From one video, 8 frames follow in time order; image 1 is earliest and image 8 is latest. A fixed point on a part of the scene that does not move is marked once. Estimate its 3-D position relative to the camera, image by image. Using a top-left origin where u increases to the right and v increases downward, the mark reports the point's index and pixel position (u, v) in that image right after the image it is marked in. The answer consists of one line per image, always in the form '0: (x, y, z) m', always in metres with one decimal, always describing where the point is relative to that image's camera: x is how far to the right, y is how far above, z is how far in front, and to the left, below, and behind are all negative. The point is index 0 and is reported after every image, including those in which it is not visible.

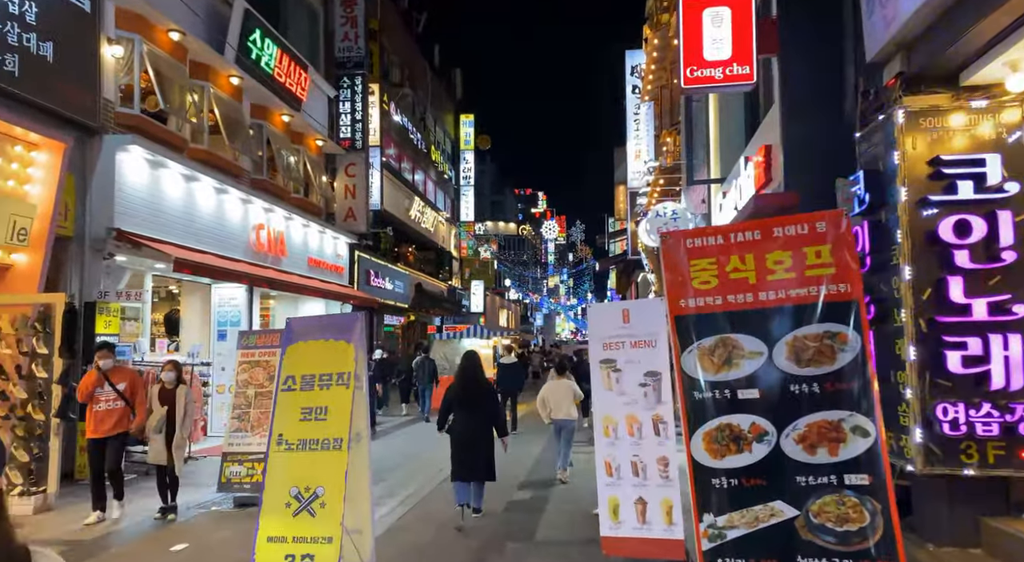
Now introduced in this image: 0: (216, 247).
0: (-5.3, +0.6, +14.9) m
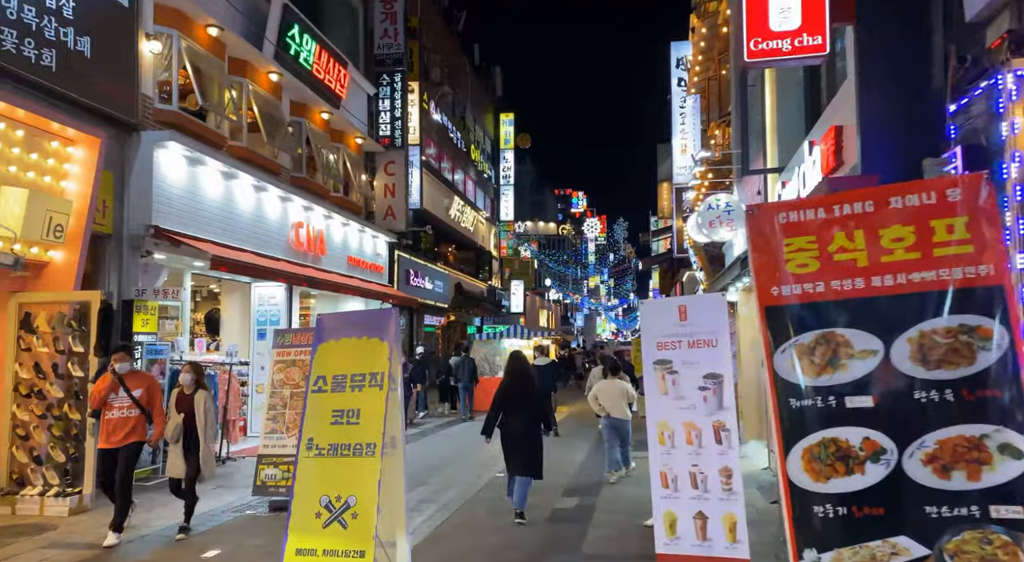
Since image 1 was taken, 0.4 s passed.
0: (-4.5, +0.6, +14.7) m
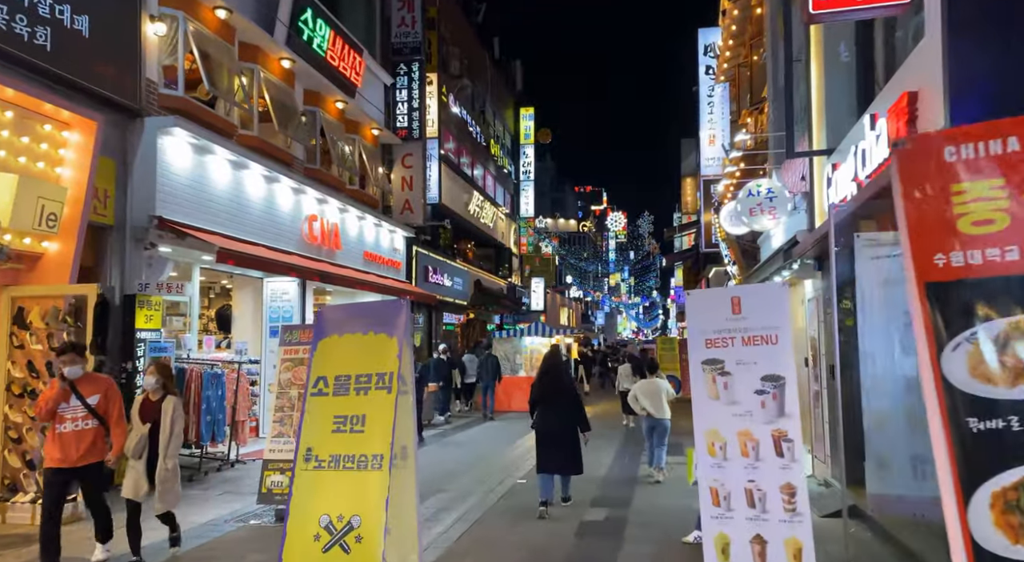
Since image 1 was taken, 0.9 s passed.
0: (-4.2, +0.7, +14.1) m
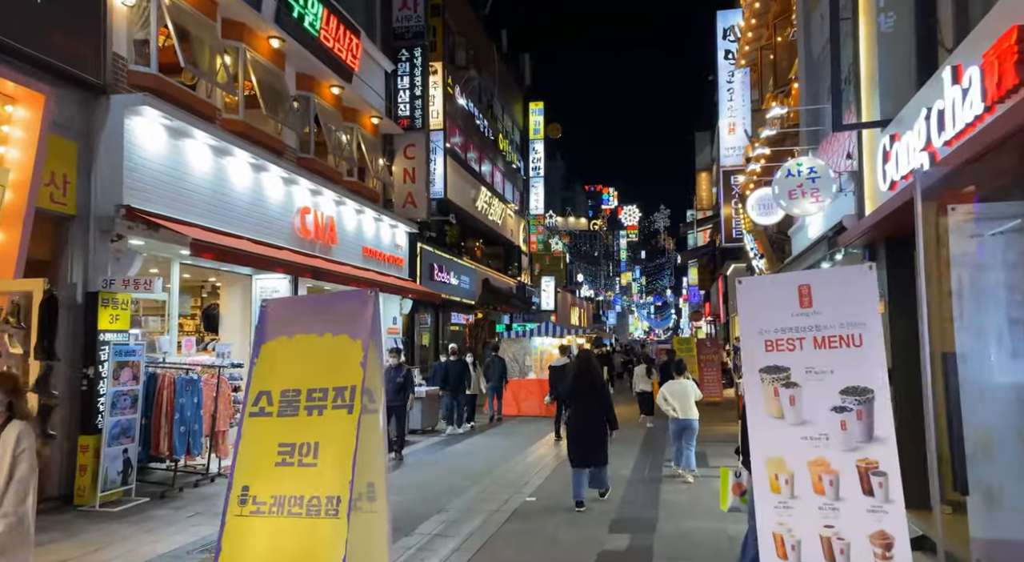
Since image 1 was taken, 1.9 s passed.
0: (-4.0, +0.8, +13.0) m
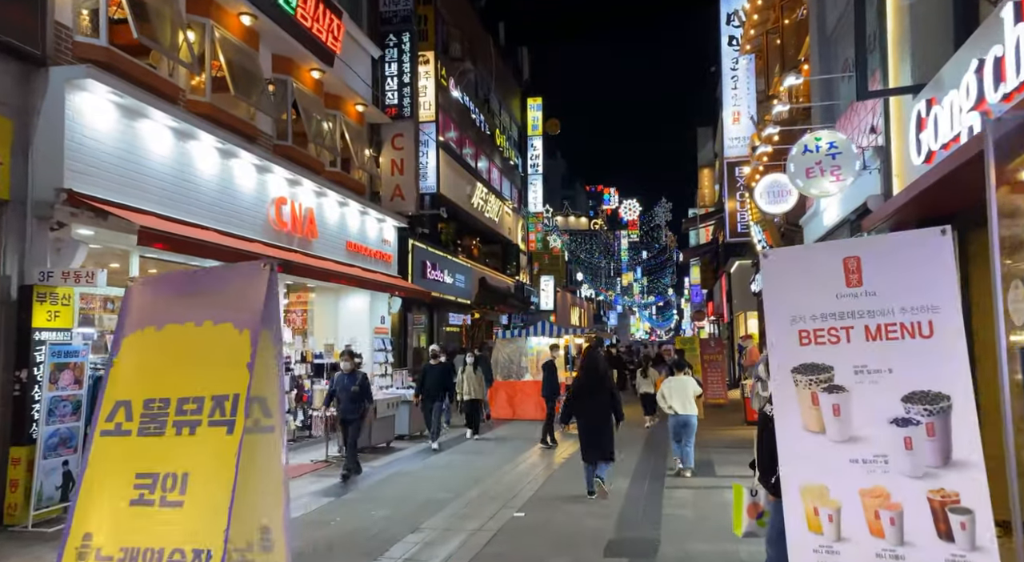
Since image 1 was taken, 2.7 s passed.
0: (-4.2, +0.8, +12.0) m
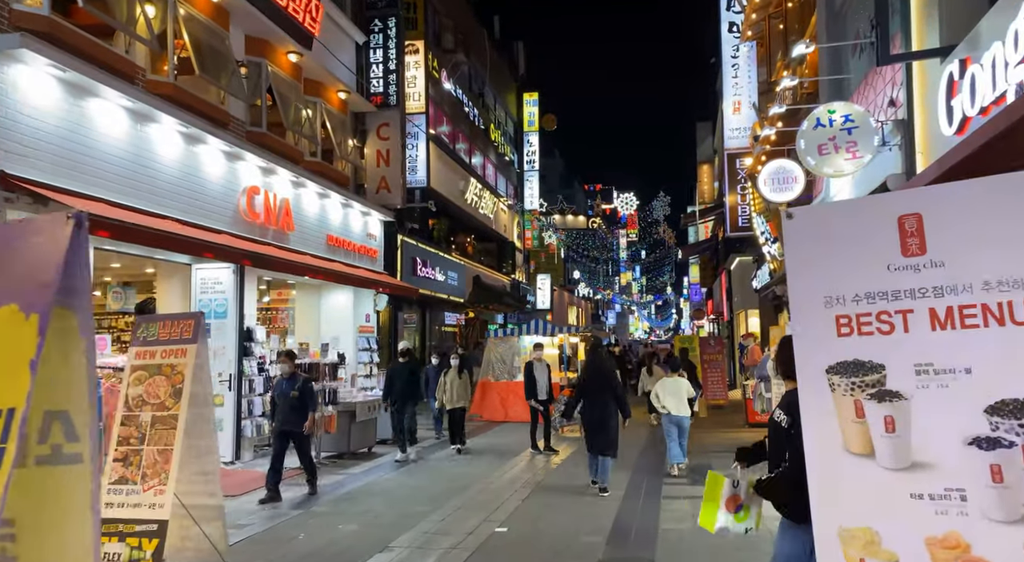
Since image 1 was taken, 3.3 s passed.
0: (-4.4, +0.9, +11.2) m
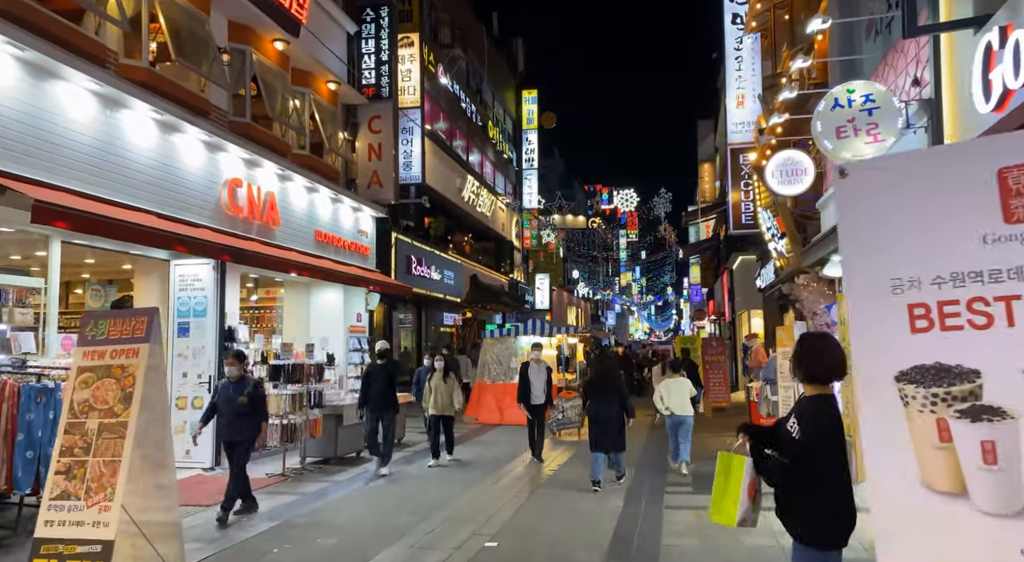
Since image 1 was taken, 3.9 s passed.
0: (-4.5, +1.0, +10.6) m
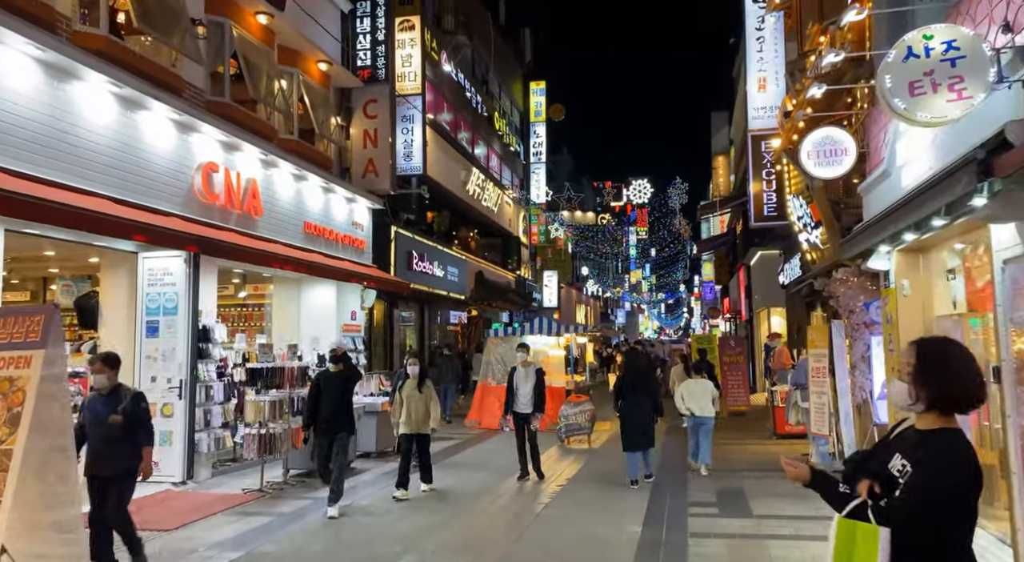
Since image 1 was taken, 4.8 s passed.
0: (-4.4, +1.0, +9.5) m
